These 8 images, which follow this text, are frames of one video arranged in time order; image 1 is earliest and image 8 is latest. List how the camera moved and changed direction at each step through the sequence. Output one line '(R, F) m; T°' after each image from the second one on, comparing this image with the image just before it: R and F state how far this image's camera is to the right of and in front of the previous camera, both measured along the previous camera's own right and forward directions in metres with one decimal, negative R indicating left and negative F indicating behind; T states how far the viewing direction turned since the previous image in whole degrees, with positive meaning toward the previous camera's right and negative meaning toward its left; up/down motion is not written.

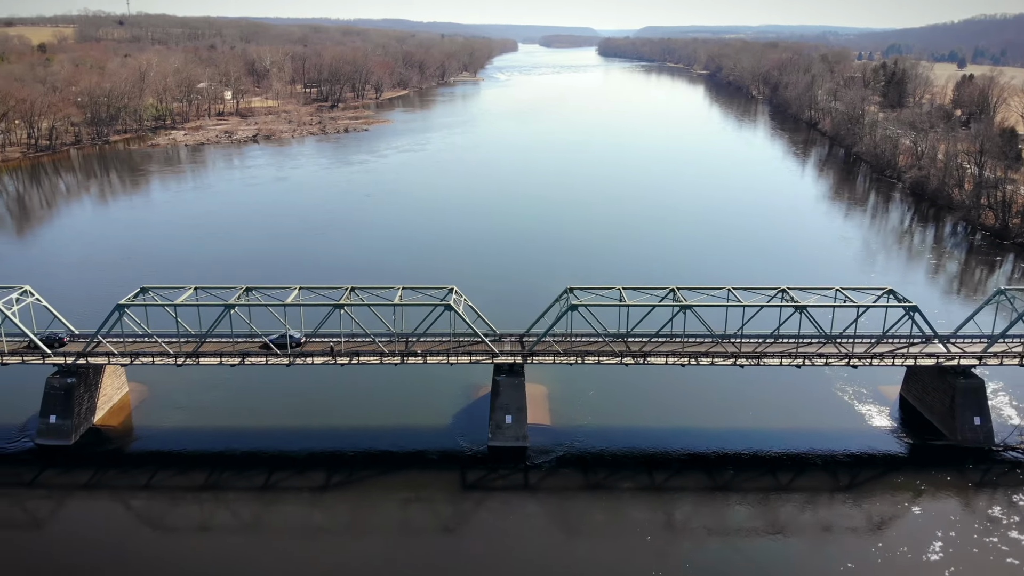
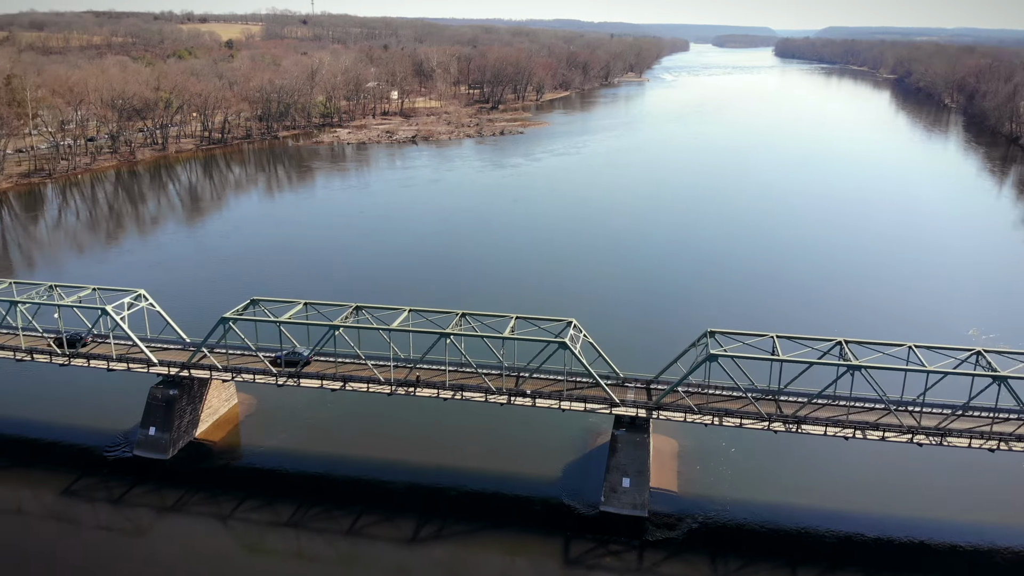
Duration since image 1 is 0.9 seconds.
(+0.4, +1.9) m; -10°
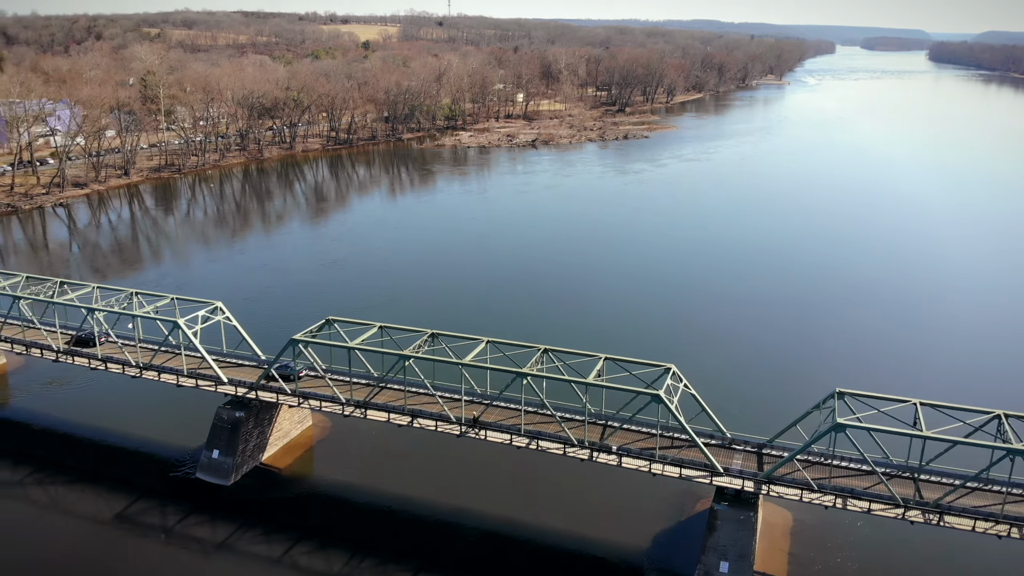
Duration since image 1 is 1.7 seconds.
(+0.5, +1.7) m; -8°
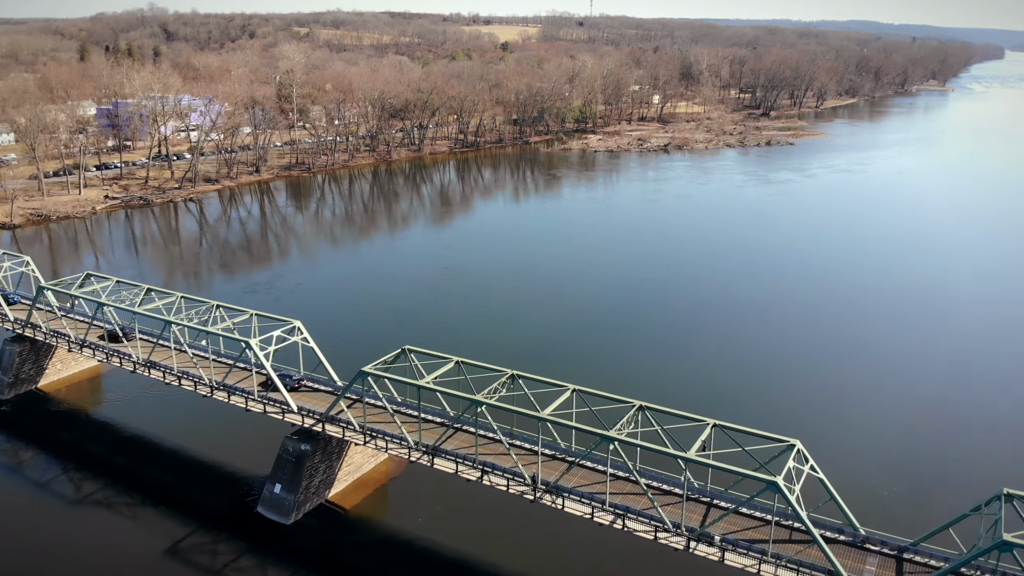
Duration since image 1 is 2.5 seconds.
(+0.5, +1.8) m; -8°
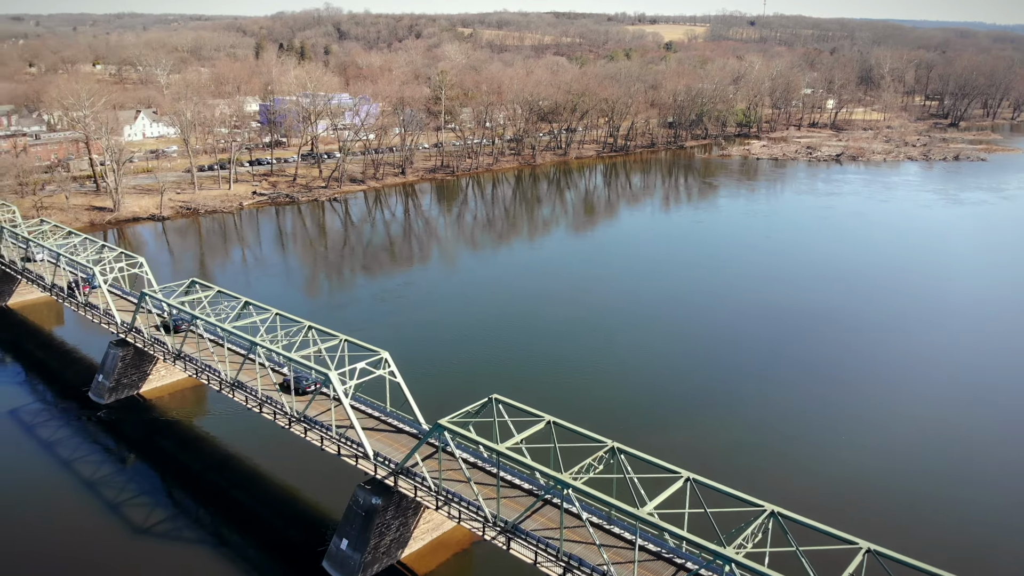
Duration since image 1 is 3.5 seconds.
(+0.5, +2.2) m; -10°
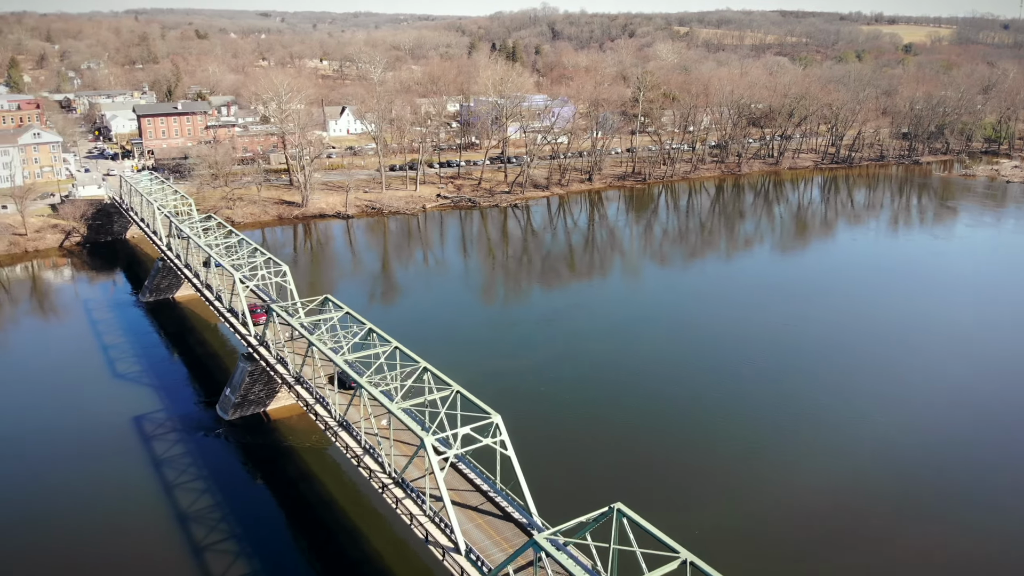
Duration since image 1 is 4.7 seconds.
(+0.5, +2.9) m; -13°
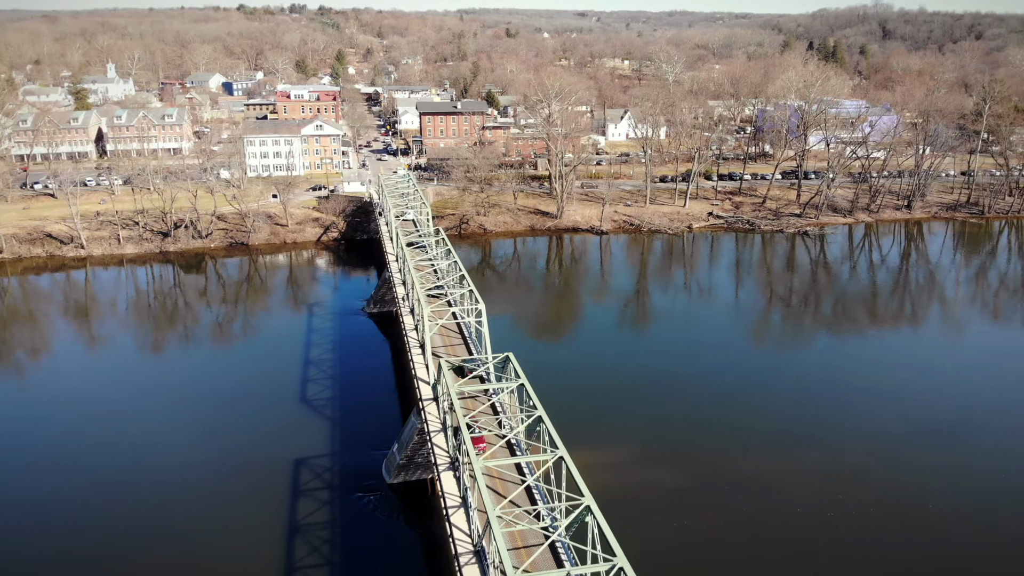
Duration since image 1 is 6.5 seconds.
(+0.5, +4.3) m; -18°
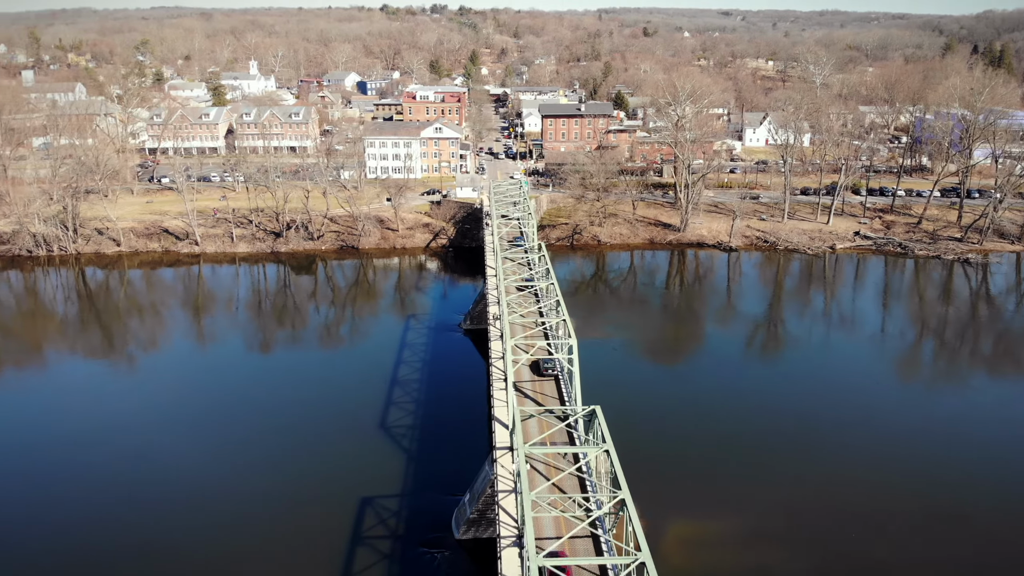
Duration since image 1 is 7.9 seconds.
(+0.4, +1.8) m; -8°
